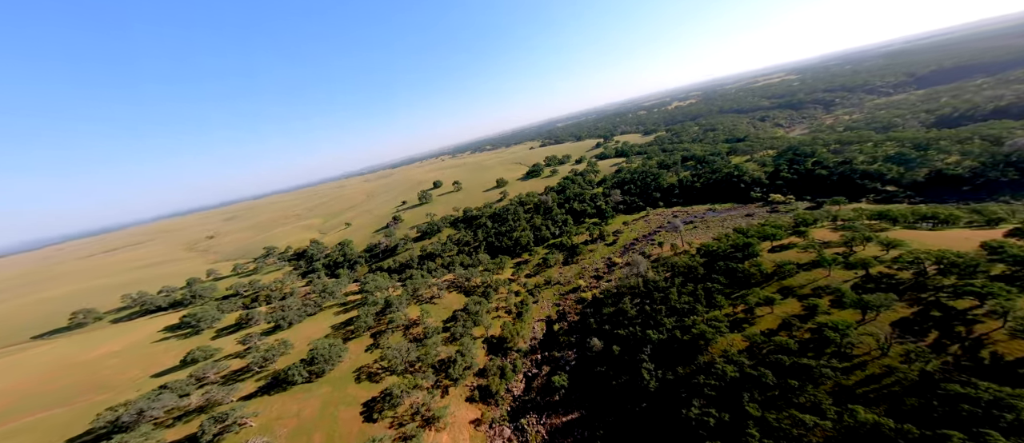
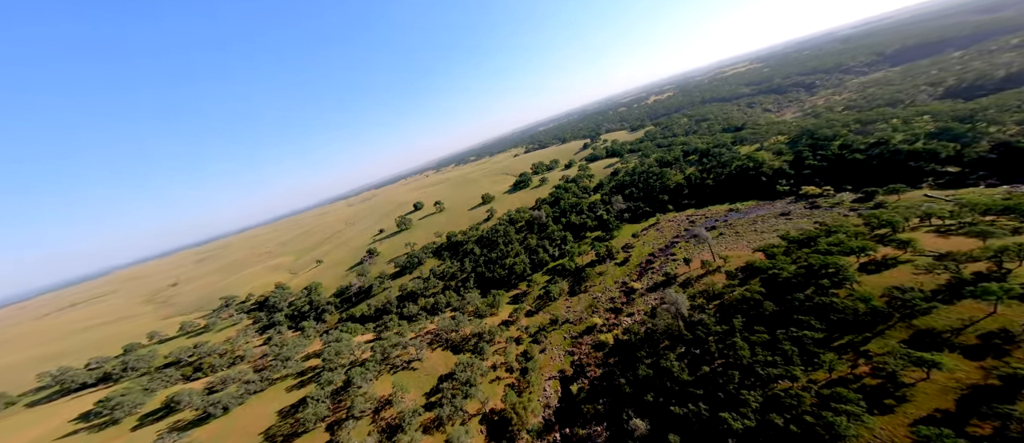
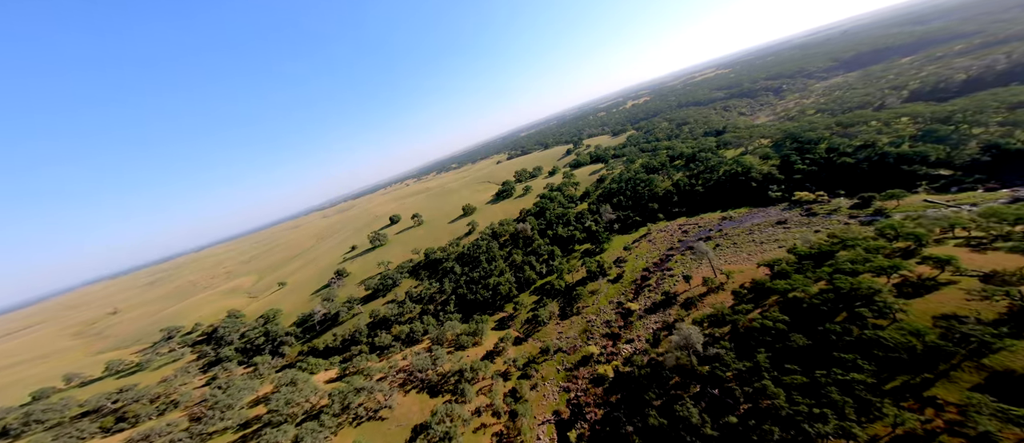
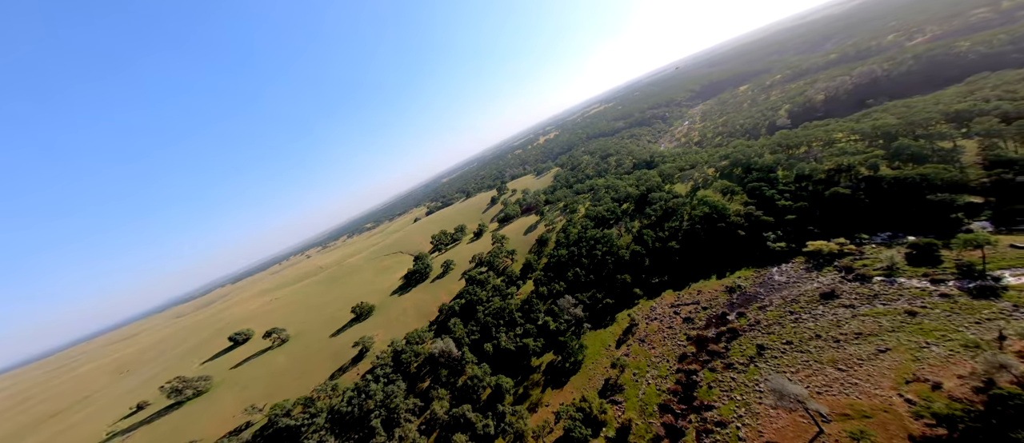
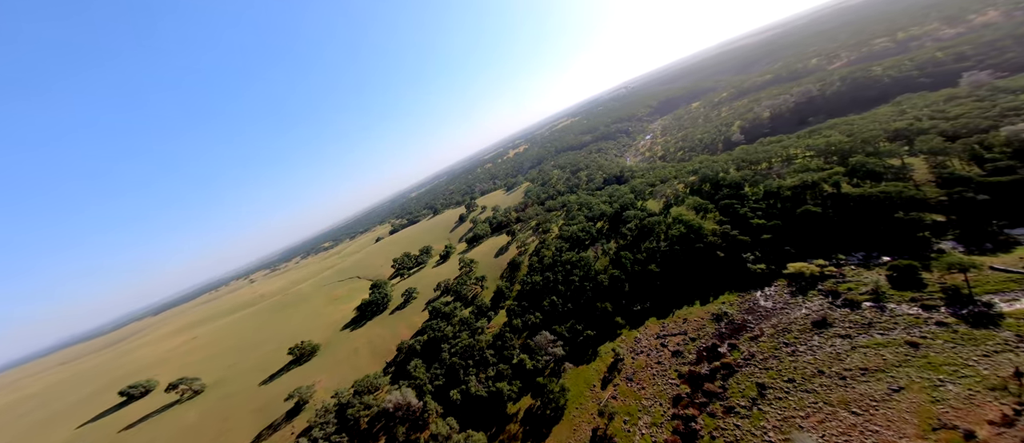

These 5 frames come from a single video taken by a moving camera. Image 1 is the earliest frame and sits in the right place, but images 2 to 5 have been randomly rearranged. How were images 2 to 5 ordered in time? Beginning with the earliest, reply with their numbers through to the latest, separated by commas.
2, 3, 4, 5
